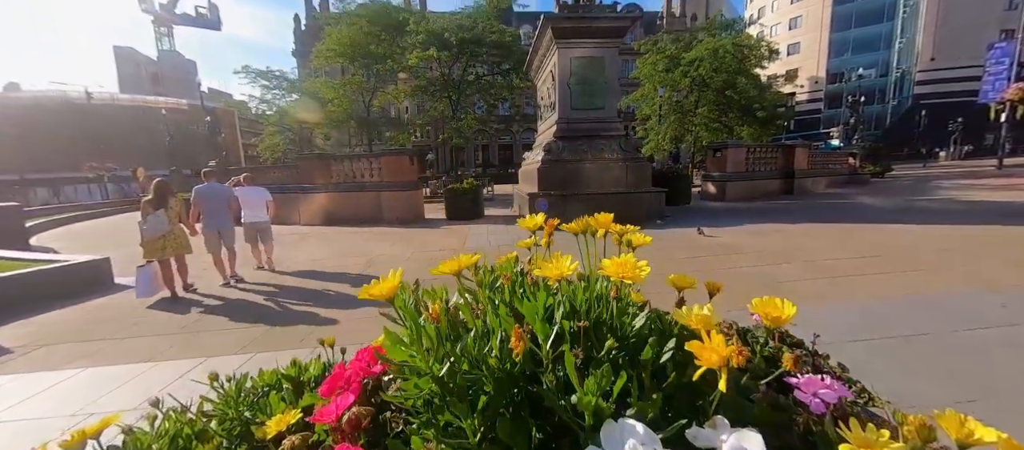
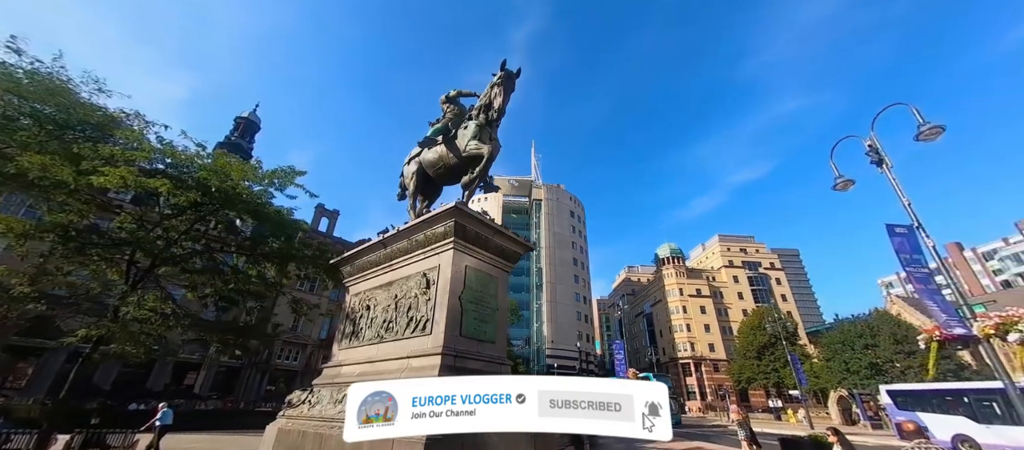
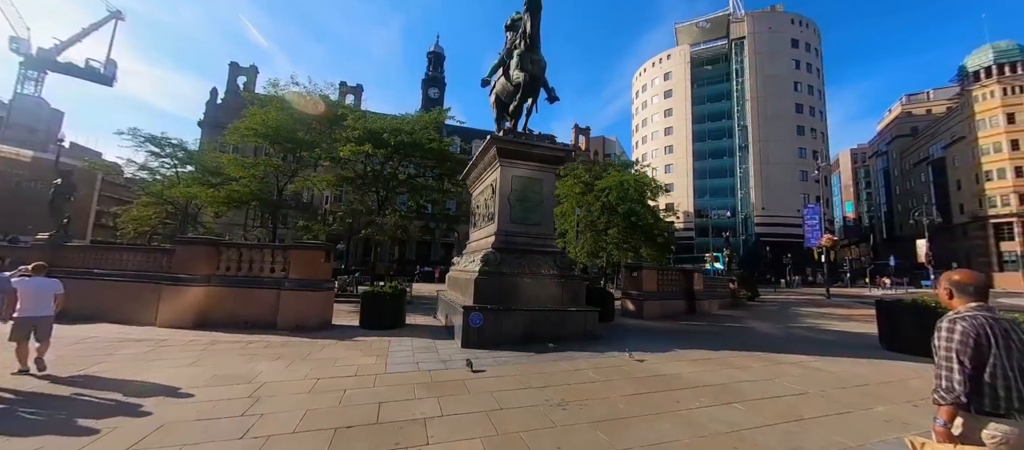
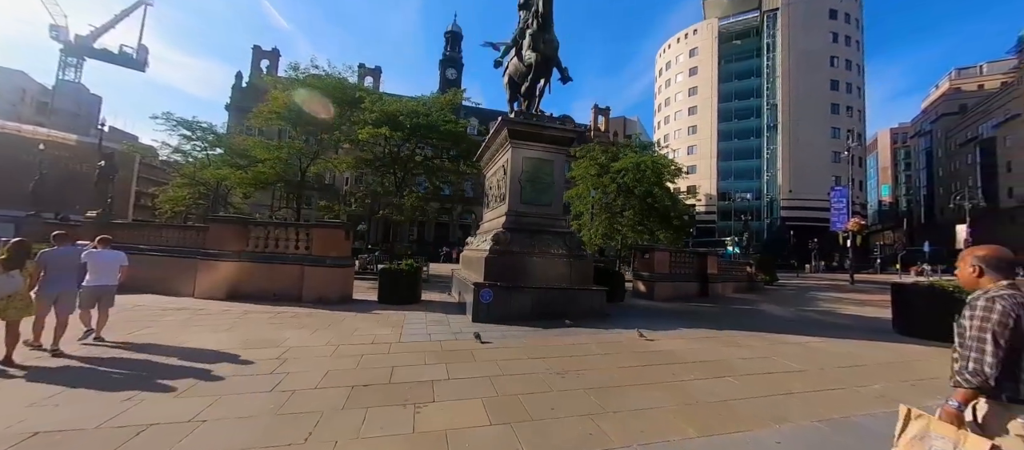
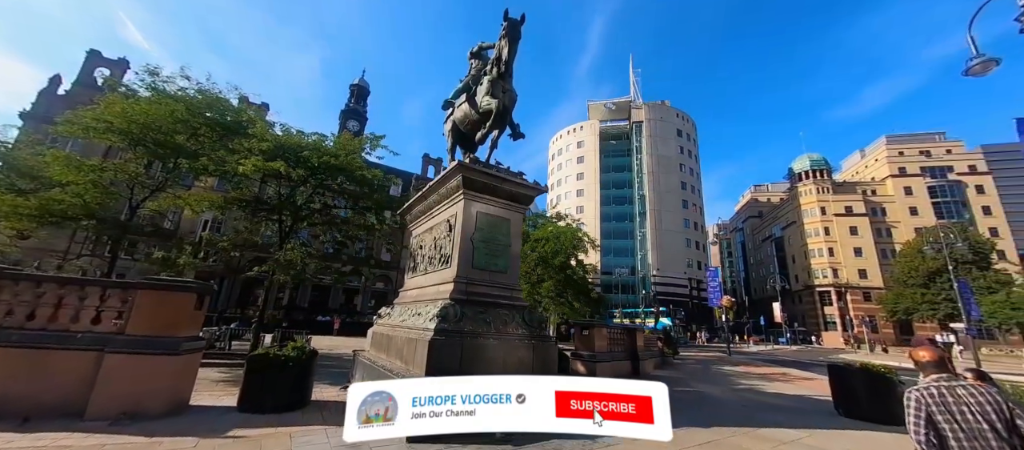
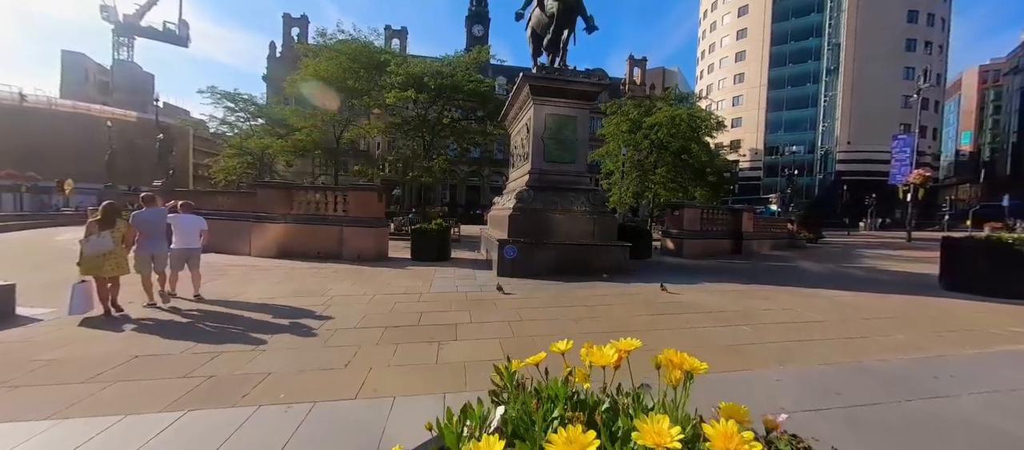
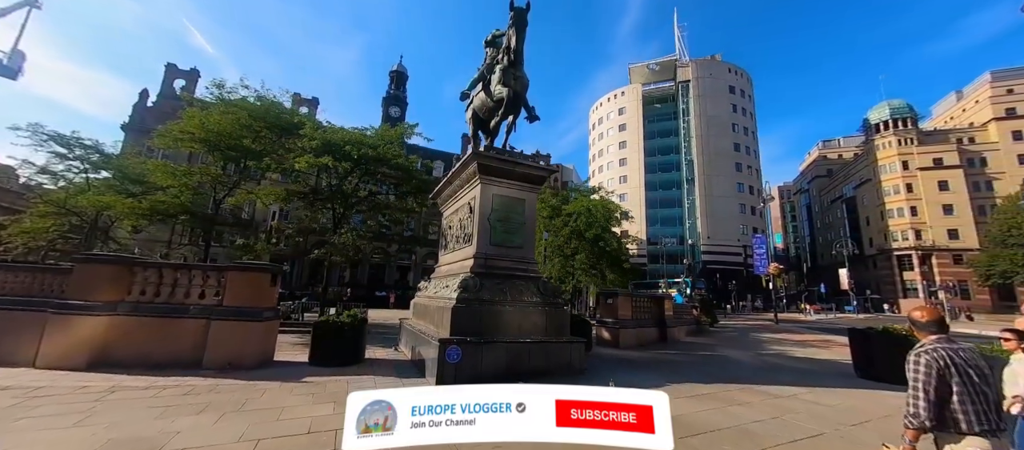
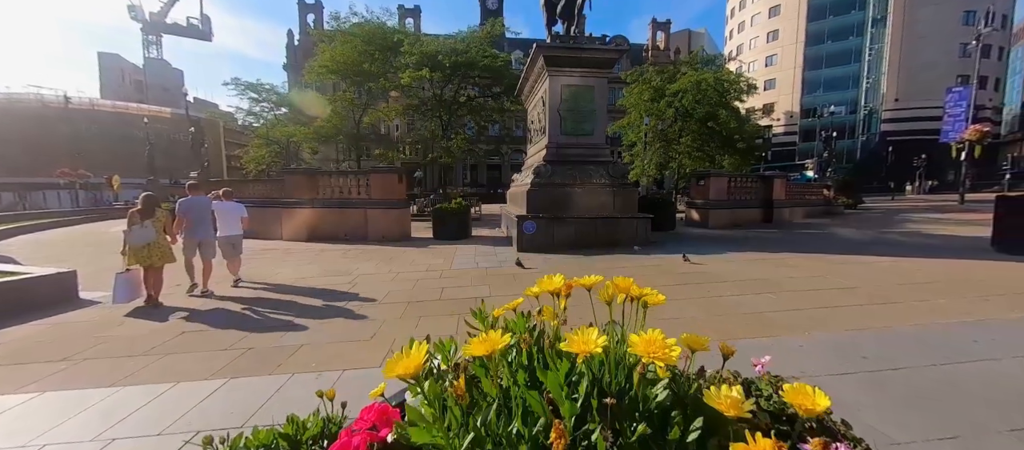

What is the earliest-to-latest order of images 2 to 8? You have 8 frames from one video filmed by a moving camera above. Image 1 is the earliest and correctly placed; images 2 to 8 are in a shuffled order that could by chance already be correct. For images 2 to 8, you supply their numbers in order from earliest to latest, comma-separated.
8, 6, 4, 3, 7, 5, 2
